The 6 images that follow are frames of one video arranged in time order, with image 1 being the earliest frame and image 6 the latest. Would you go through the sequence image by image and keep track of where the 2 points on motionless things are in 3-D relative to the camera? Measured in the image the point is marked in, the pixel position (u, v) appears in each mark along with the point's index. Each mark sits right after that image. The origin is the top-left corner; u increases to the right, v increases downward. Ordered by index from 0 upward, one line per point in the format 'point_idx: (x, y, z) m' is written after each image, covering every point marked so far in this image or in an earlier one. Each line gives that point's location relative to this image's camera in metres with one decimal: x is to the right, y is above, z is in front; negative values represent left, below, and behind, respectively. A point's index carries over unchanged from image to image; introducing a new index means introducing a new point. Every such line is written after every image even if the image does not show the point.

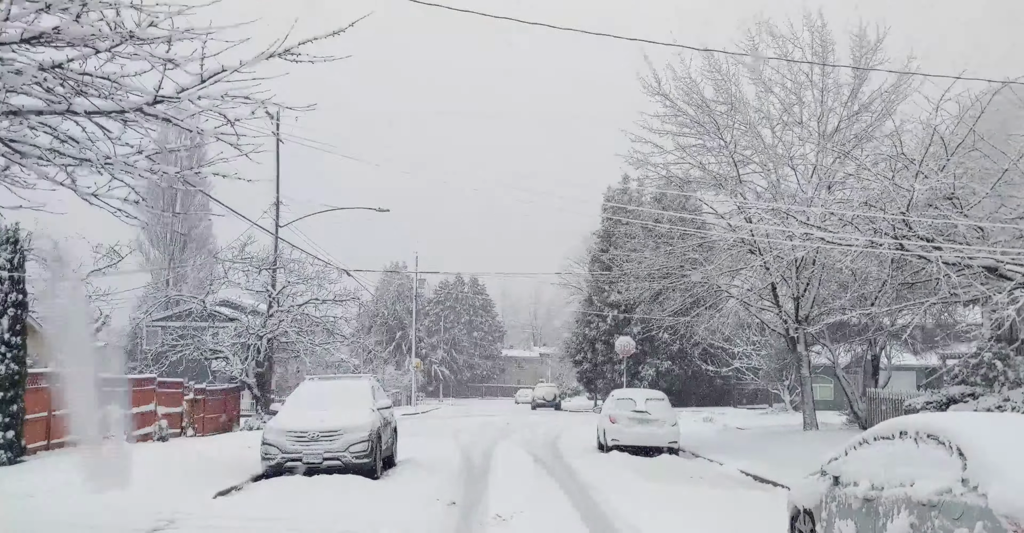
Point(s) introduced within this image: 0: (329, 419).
0: (-2.7, -2.3, +12.3) m
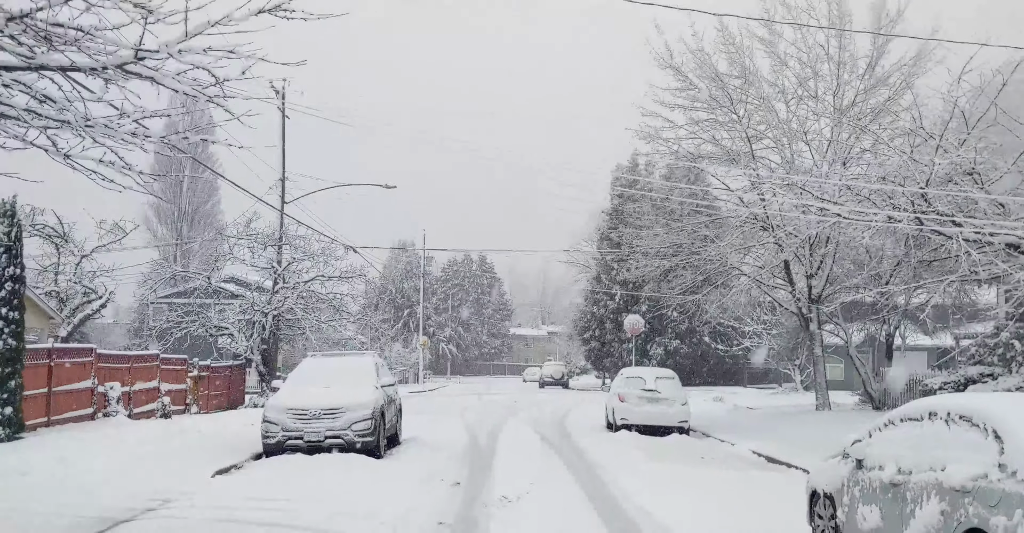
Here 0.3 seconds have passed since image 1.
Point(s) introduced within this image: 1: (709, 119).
0: (-2.6, -1.9, +12.0) m
1: (+4.5, +3.4, +18.8) m
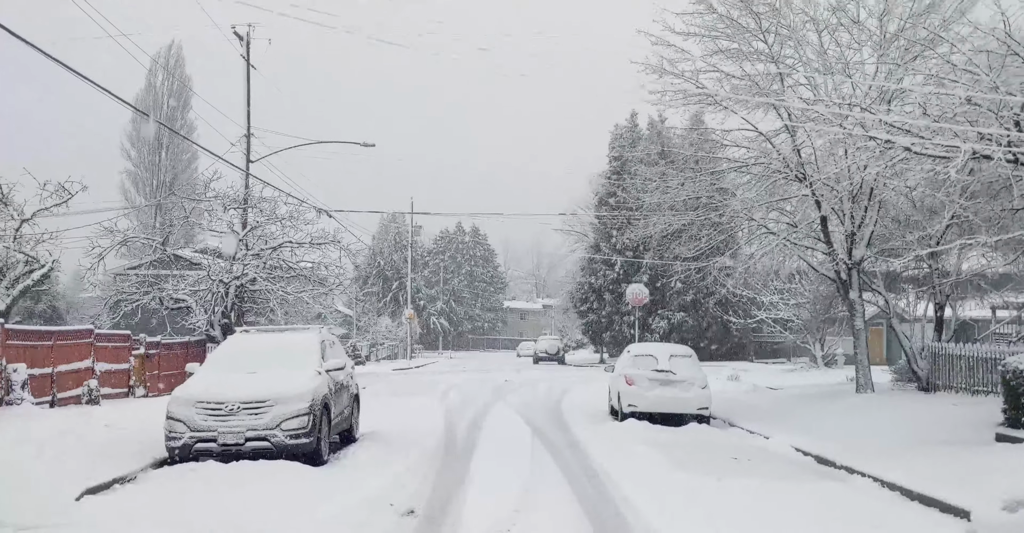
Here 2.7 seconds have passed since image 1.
0: (-2.8, -1.3, +9.2) m
1: (+4.2, +4.2, +15.9) m
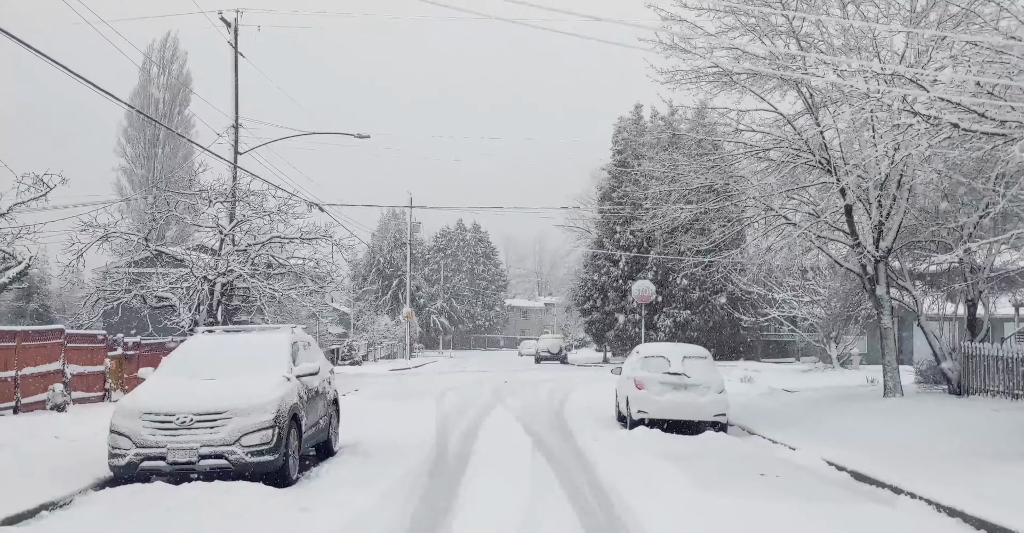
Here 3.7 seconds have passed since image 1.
0: (-2.9, -1.2, +8.0) m
1: (+4.2, +4.3, +14.7) m
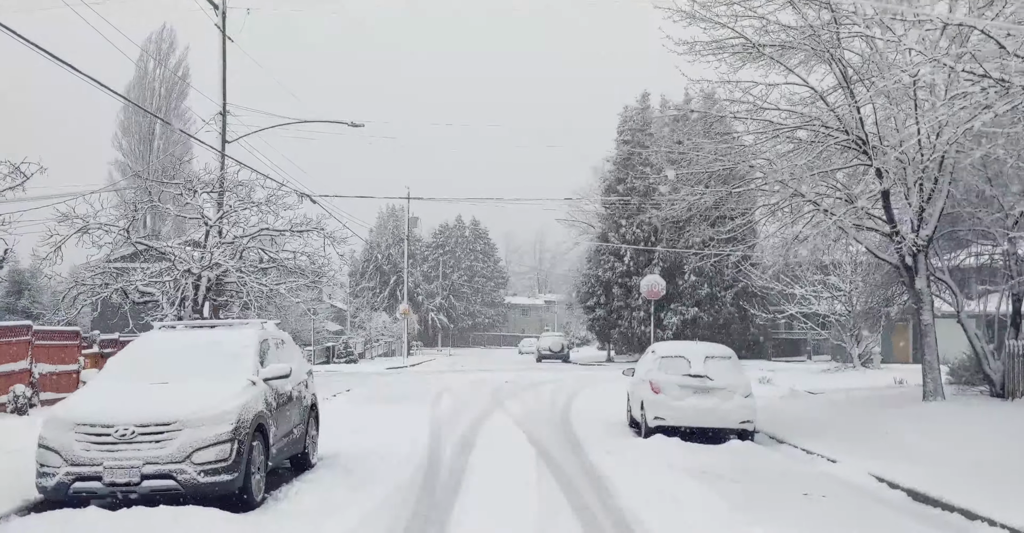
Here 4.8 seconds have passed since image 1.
0: (-2.8, -1.1, +6.8) m
1: (+4.2, +4.4, +13.4) m
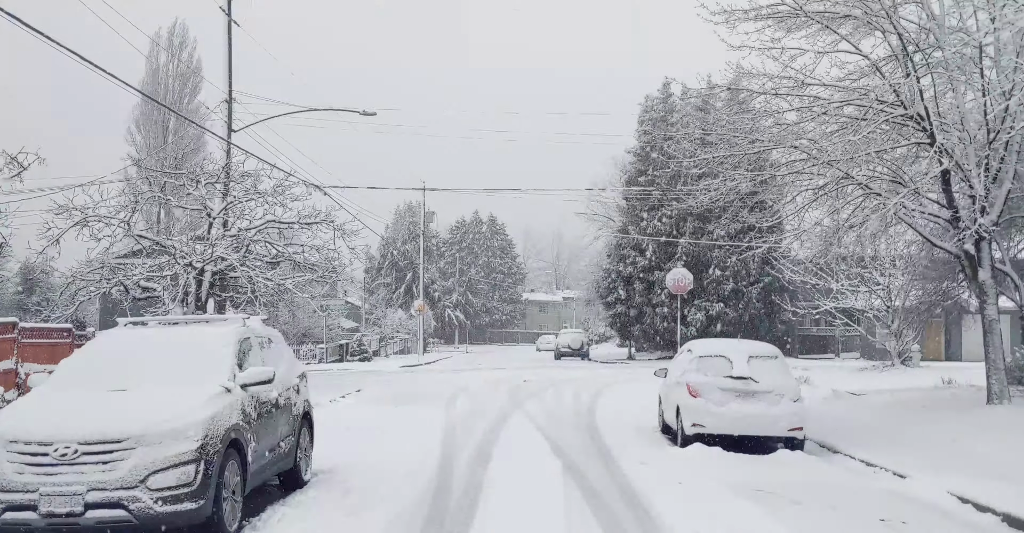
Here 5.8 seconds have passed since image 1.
0: (-2.7, -1.0, +5.6) m
1: (+4.5, +4.6, +12.1) m
